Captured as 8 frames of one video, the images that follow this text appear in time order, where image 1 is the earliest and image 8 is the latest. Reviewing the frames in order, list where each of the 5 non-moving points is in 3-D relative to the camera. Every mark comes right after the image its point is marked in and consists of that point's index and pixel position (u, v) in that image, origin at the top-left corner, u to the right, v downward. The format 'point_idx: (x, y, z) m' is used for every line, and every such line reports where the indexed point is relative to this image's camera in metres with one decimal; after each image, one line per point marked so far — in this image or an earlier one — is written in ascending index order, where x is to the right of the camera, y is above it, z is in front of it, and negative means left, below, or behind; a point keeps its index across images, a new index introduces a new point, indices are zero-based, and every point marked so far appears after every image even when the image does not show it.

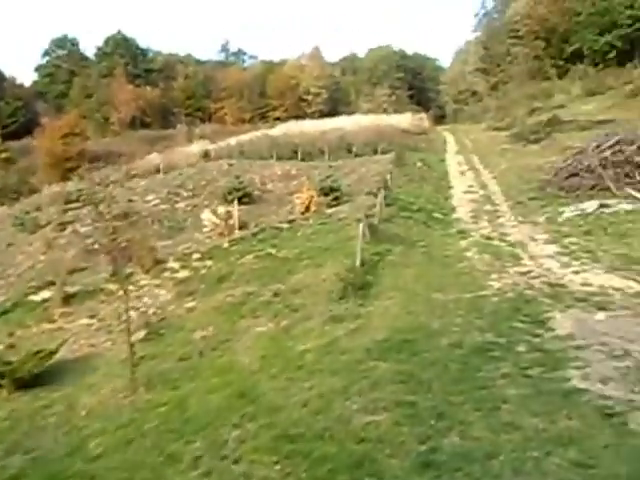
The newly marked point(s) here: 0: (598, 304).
0: (+5.5, -1.3, +12.2) m
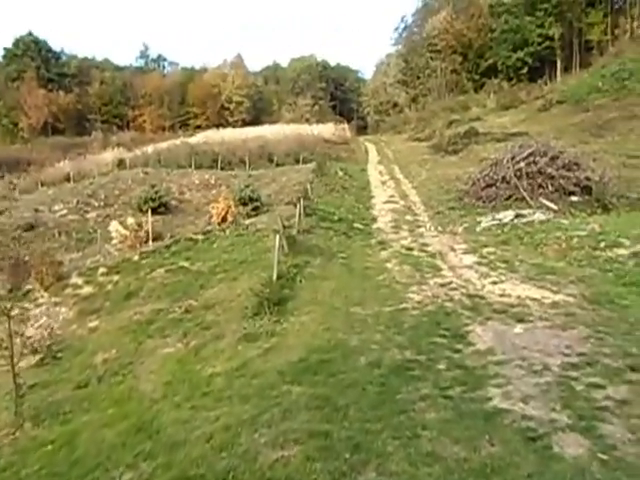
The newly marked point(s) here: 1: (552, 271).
0: (+3.9, -1.5, +12.1) m
1: (+6.0, -0.8, +15.9) m
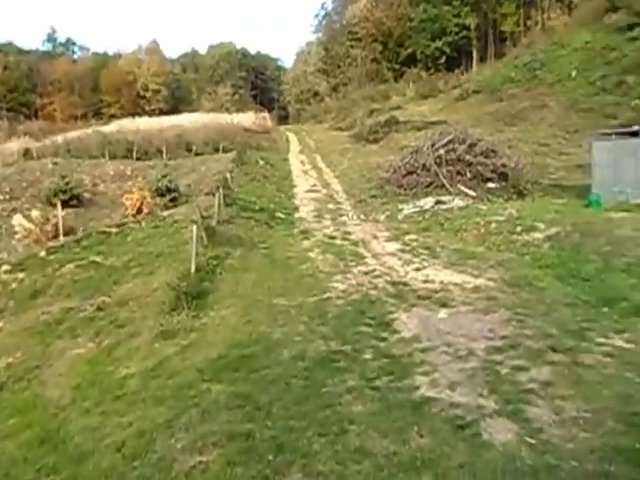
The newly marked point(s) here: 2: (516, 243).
0: (+2.4, -1.2, +12.1) m
1: (+4.0, -0.4, +16.1) m
2: (+5.4, -0.1, +17.2) m
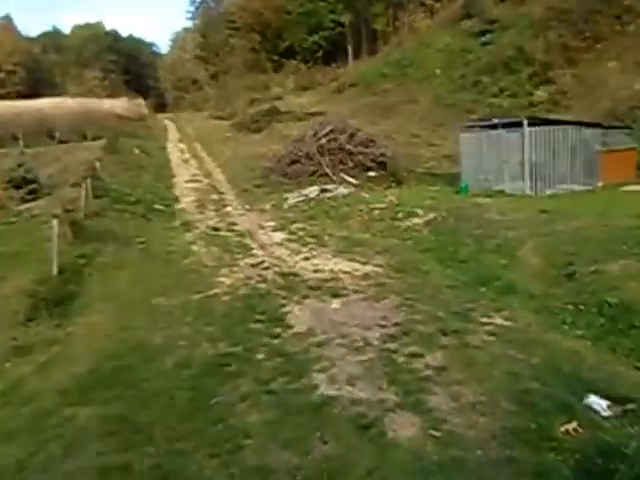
0: (+0.2, -1.0, +11.7) m
1: (+1.0, -0.1, +15.9) m
2: (+2.2, +0.3, +17.3) m
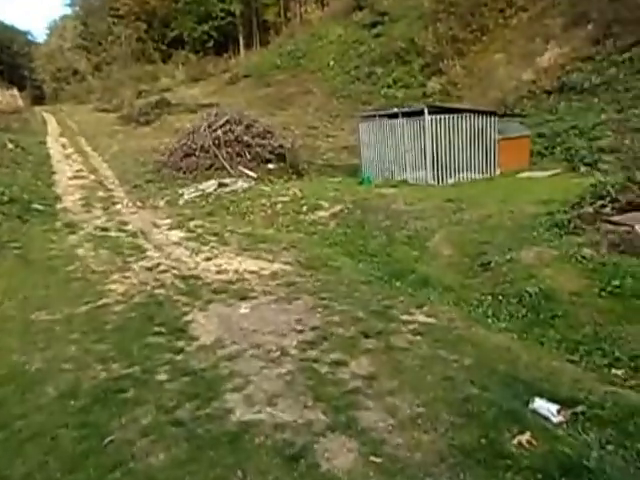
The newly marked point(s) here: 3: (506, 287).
0: (-1.4, -0.9, +10.6) m
1: (-1.3, 0.0, +14.9) m
2: (-0.4, +0.5, +16.4) m
3: (+3.2, -0.8, +10.7) m
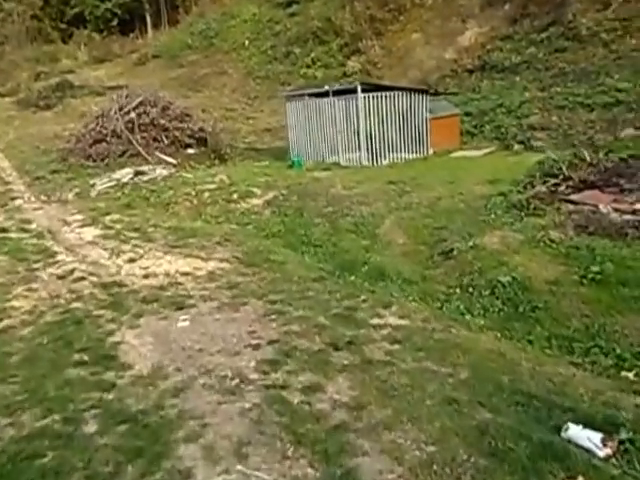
0: (-2.1, -0.9, +8.9) m
1: (-2.7, +0.1, +13.2) m
2: (-2.0, +0.7, +14.8) m
3: (+2.4, -0.6, +9.7) m
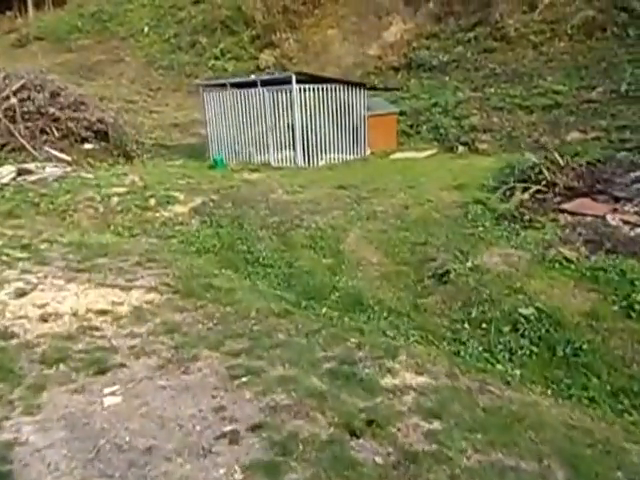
0: (-2.3, -1.2, +6.2) m
1: (-3.6, -0.2, +10.3) m
2: (-3.2, +0.3, +12.0) m
3: (+2.1, -0.9, +7.7) m
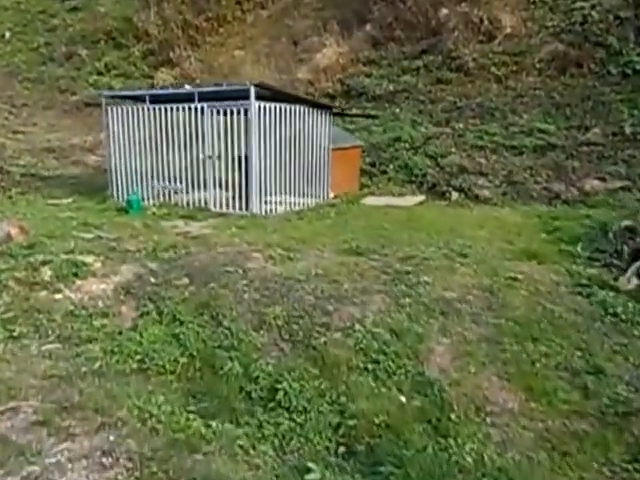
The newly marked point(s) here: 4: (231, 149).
0: (-0.7, -2.0, +1.2) m
1: (-2.9, -1.3, +5.0) m
2: (-2.8, -0.8, +6.8) m
3: (+3.2, -1.8, +3.7) m
4: (-1.8, +1.9, +12.5) m
